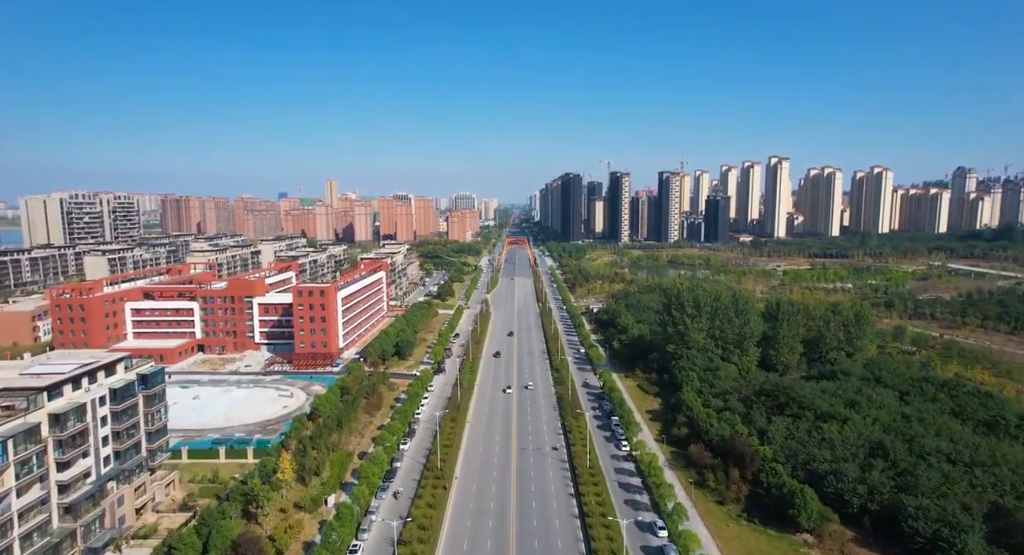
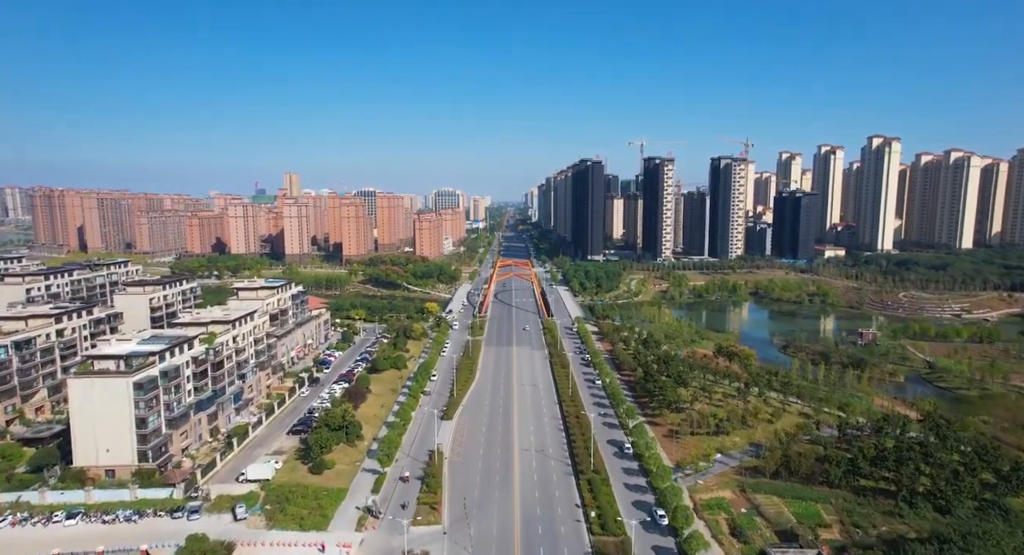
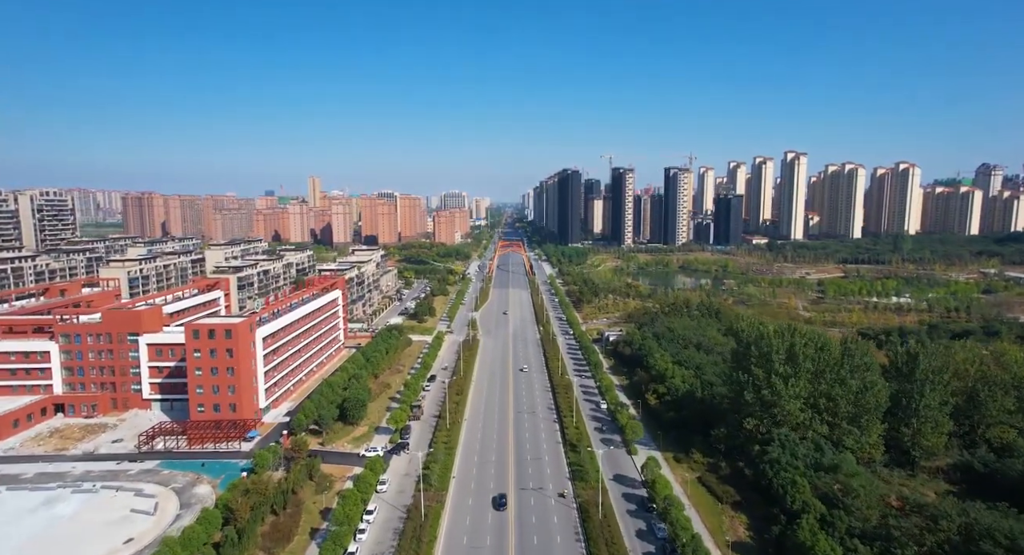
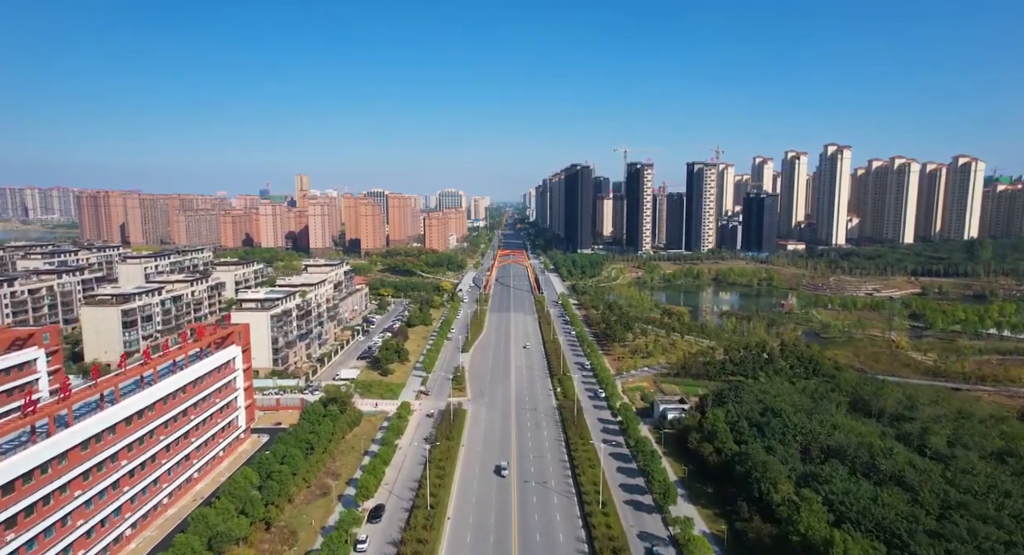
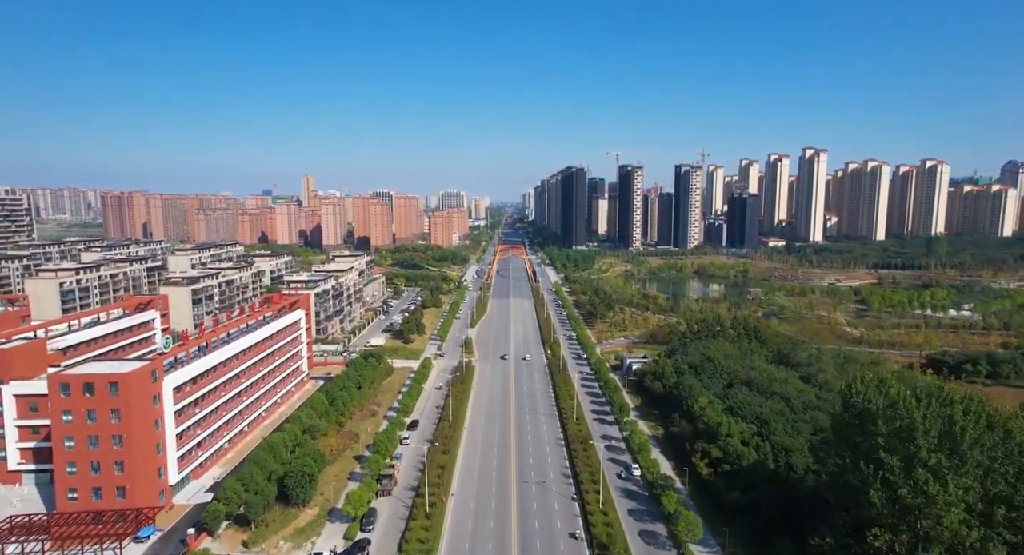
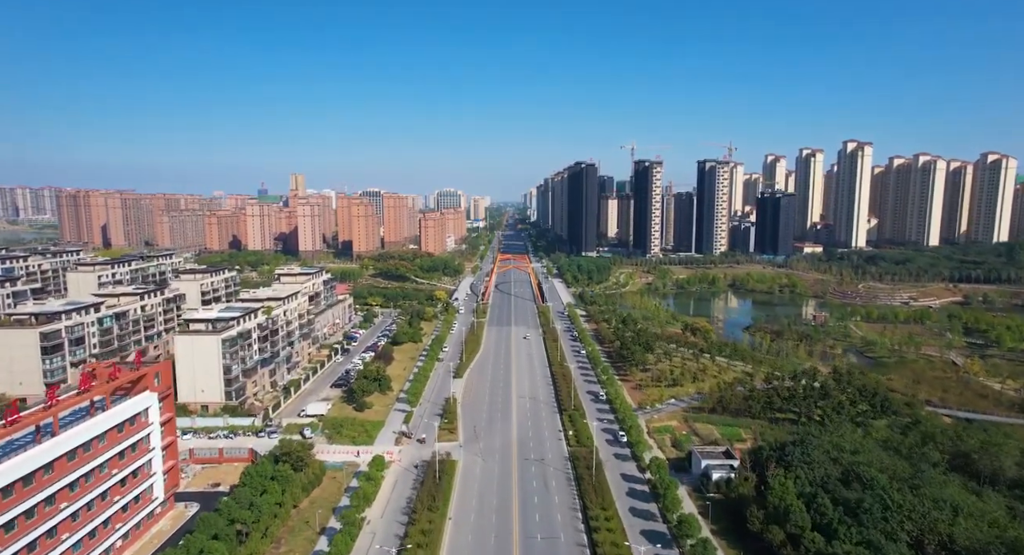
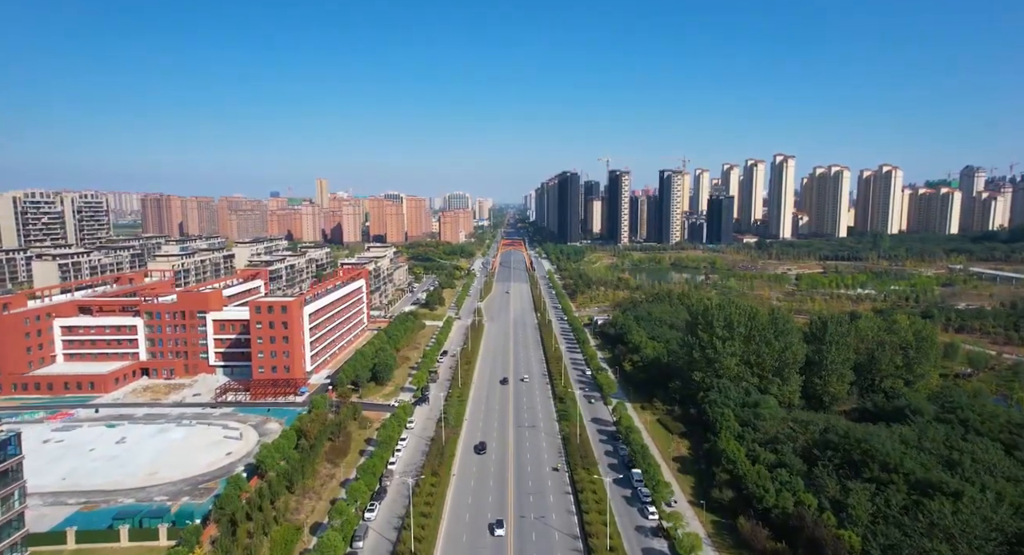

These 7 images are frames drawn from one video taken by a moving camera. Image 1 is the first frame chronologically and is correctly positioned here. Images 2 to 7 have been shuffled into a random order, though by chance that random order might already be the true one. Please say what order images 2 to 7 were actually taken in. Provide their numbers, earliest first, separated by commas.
7, 3, 5, 4, 6, 2
